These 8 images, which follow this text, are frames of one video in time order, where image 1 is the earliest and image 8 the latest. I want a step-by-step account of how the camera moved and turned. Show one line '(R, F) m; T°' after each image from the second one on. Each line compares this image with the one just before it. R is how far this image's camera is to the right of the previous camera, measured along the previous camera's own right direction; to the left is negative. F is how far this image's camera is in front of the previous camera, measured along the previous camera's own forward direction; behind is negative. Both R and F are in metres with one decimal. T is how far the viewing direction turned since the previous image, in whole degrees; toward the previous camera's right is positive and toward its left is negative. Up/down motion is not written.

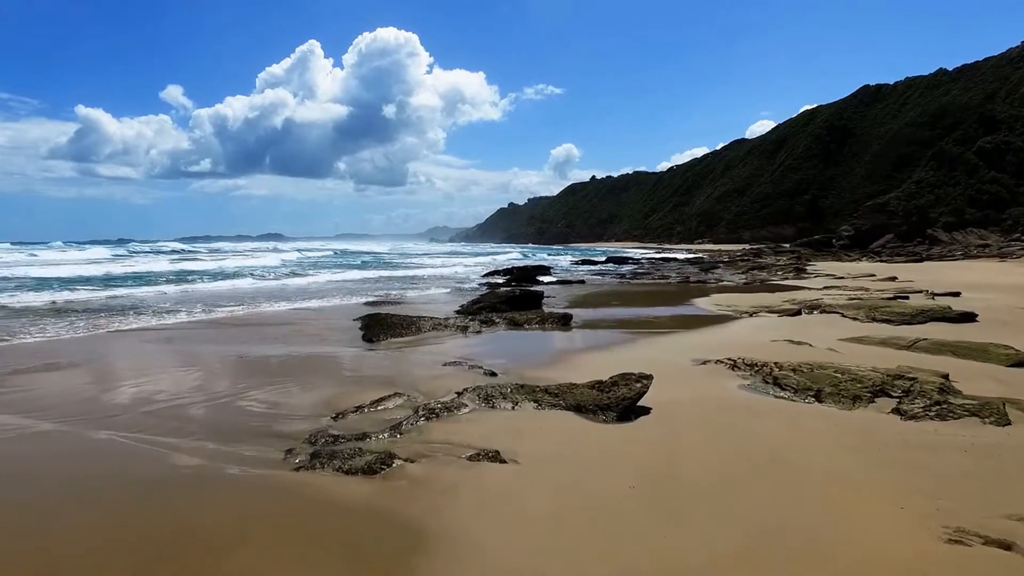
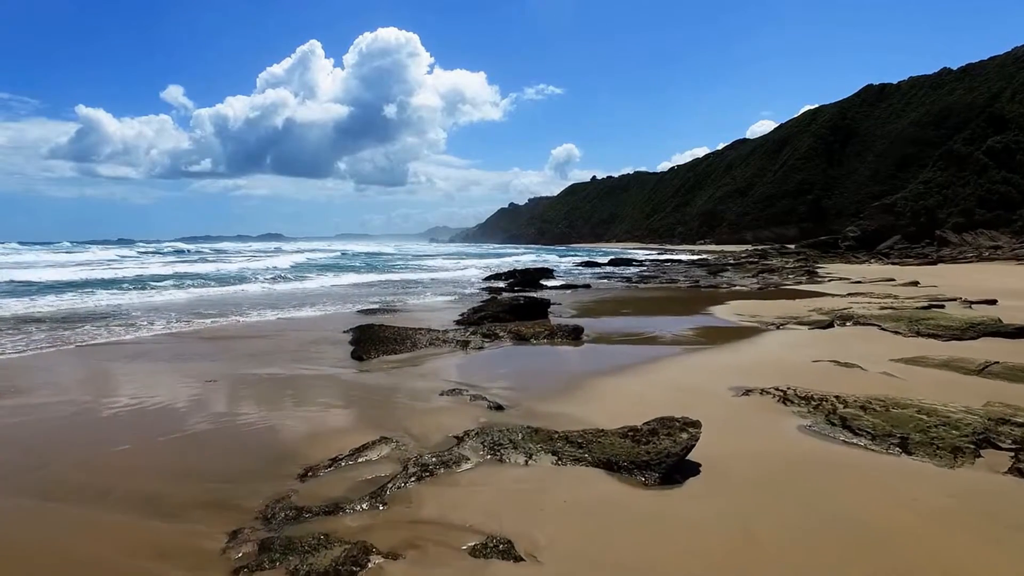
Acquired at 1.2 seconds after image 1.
(-0.1, +1.0) m; 0°
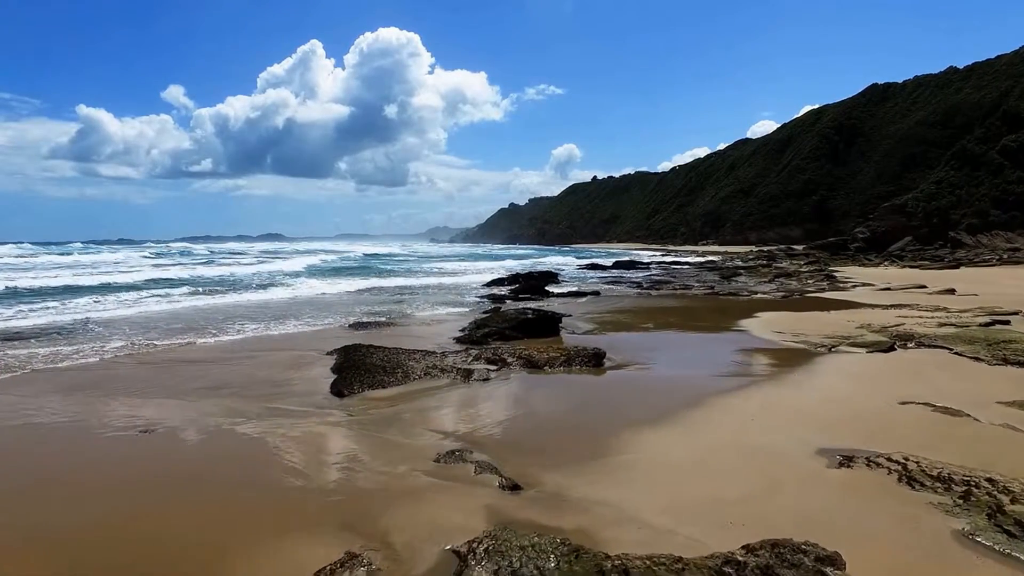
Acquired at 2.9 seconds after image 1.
(-0.1, +1.5) m; 0°
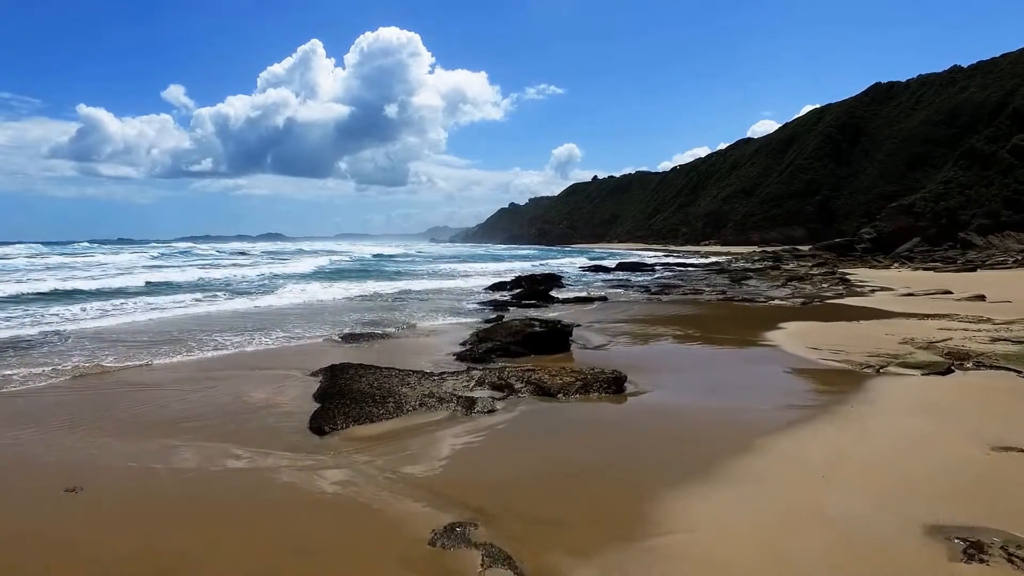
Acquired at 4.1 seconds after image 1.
(-0.1, +1.1) m; 0°
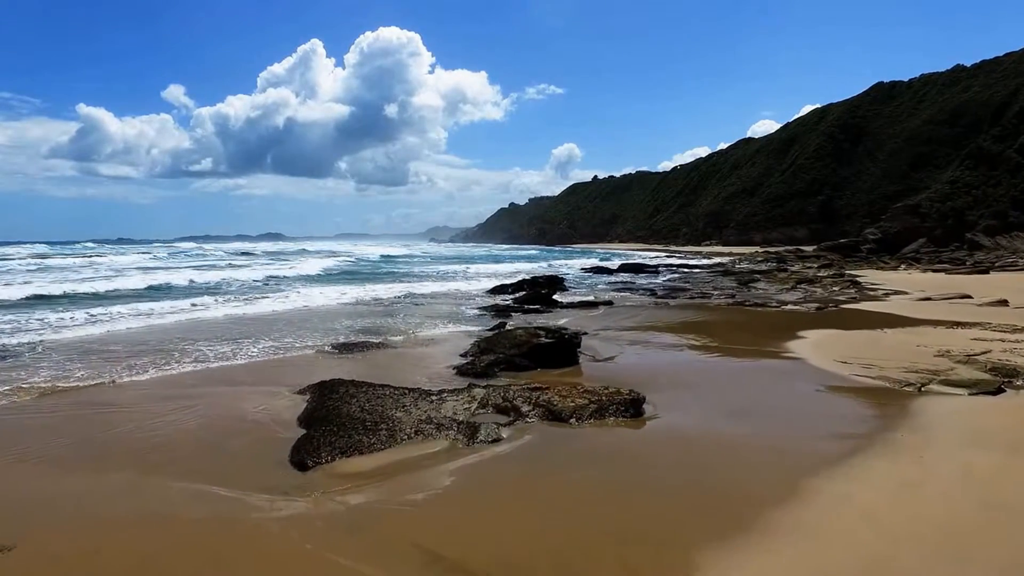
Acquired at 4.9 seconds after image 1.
(-0.1, +0.7) m; 0°
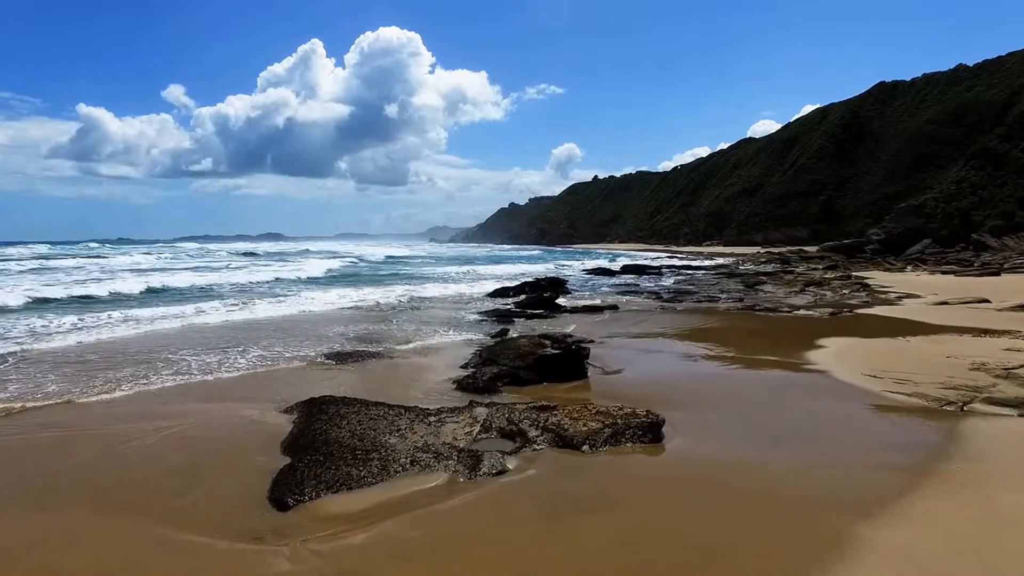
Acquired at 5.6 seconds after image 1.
(-0.1, +0.6) m; 0°
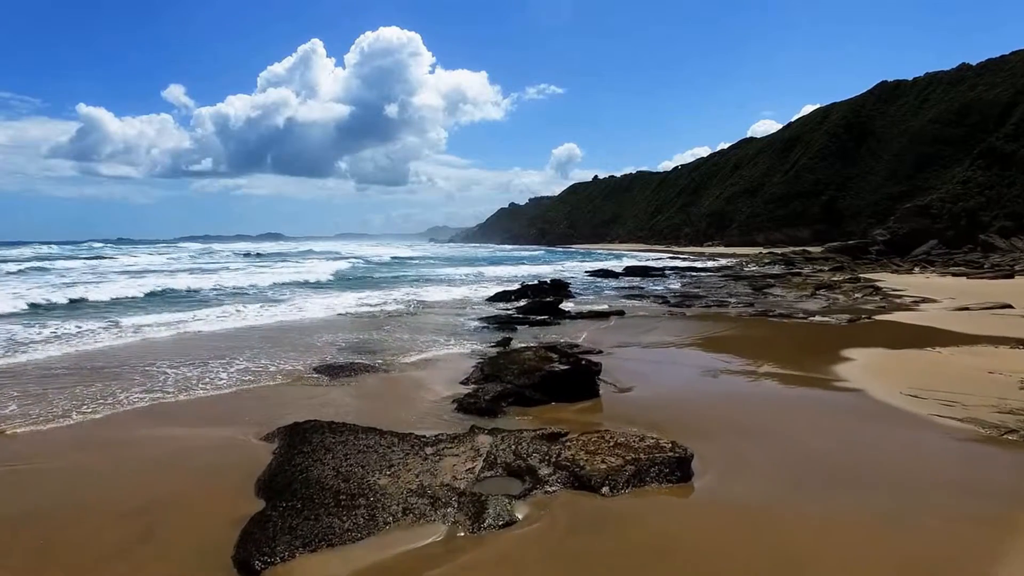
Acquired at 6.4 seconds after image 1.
(-0.1, +0.8) m; 0°
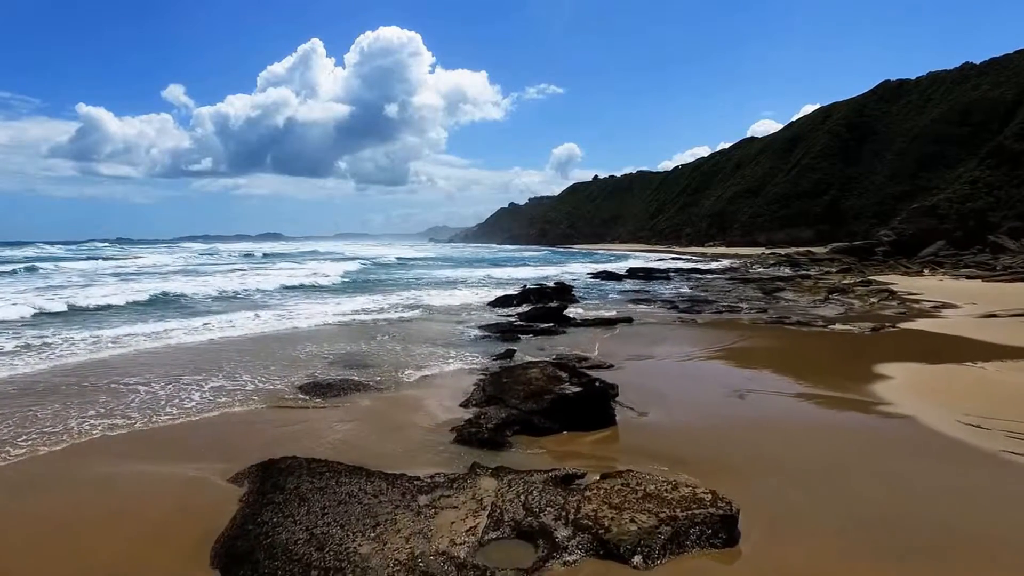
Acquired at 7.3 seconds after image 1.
(-0.1, +0.9) m; 0°
